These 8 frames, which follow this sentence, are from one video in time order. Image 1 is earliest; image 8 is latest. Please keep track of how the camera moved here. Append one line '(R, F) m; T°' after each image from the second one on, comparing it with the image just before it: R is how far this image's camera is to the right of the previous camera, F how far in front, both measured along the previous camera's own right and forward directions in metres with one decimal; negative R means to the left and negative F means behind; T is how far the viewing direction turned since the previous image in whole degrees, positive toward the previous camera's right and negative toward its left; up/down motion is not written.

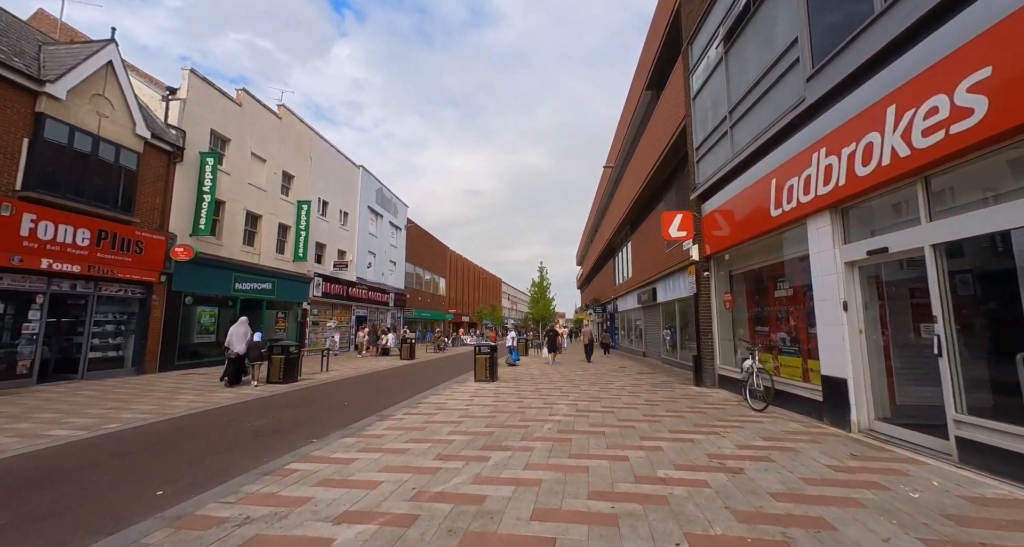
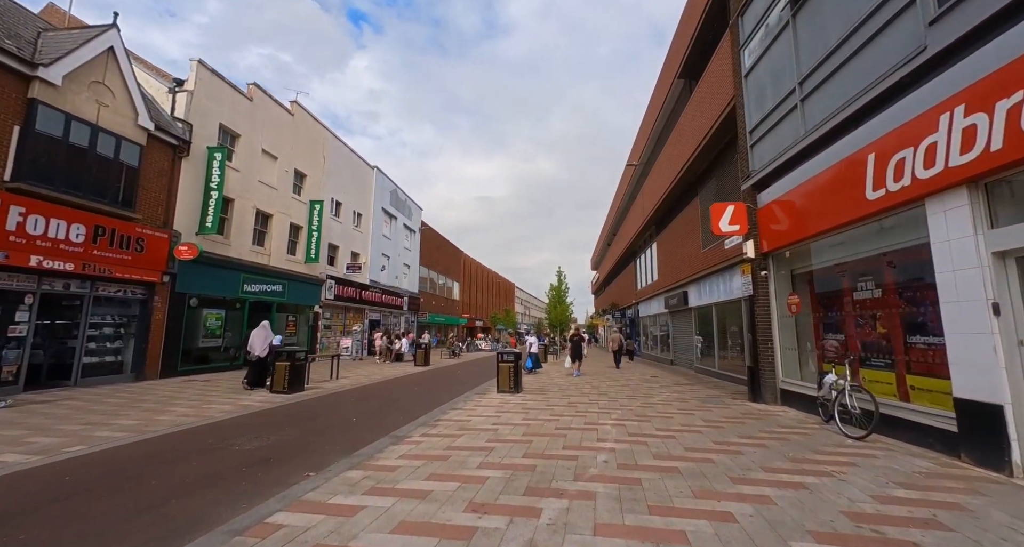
(-0.3, +1.1) m; -2°
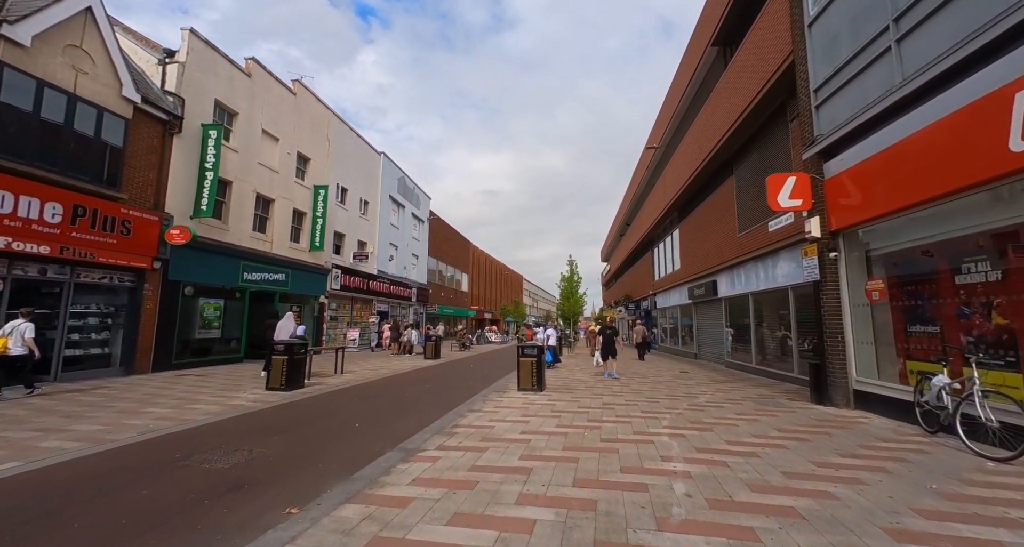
(-0.3, +1.2) m; -1°
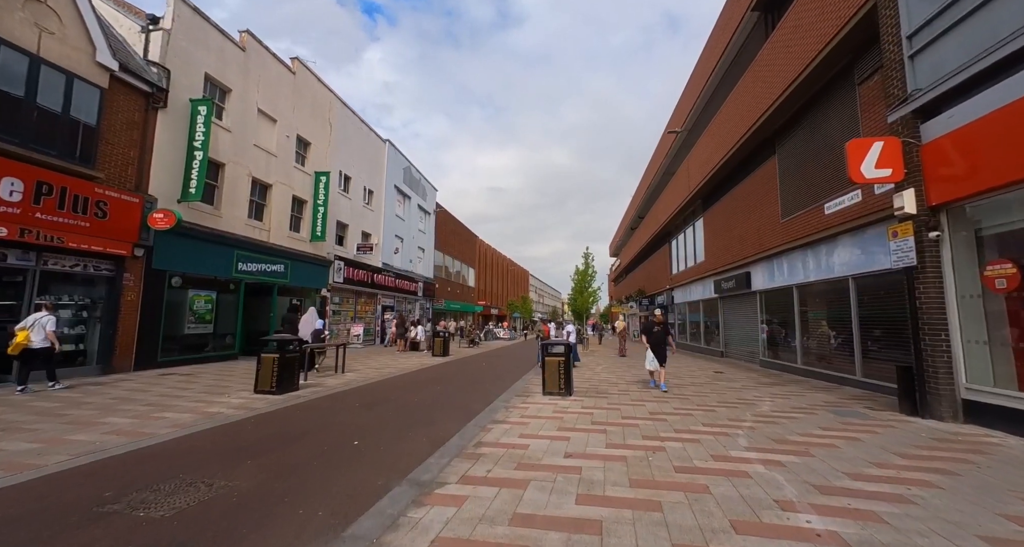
(-0.4, +1.3) m; -1°
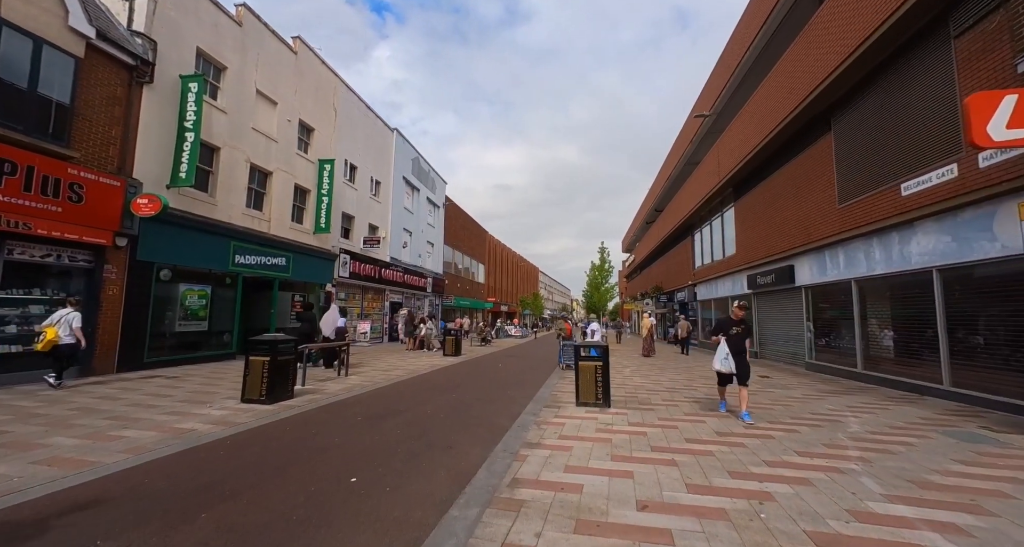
(-0.3, +1.2) m; -1°
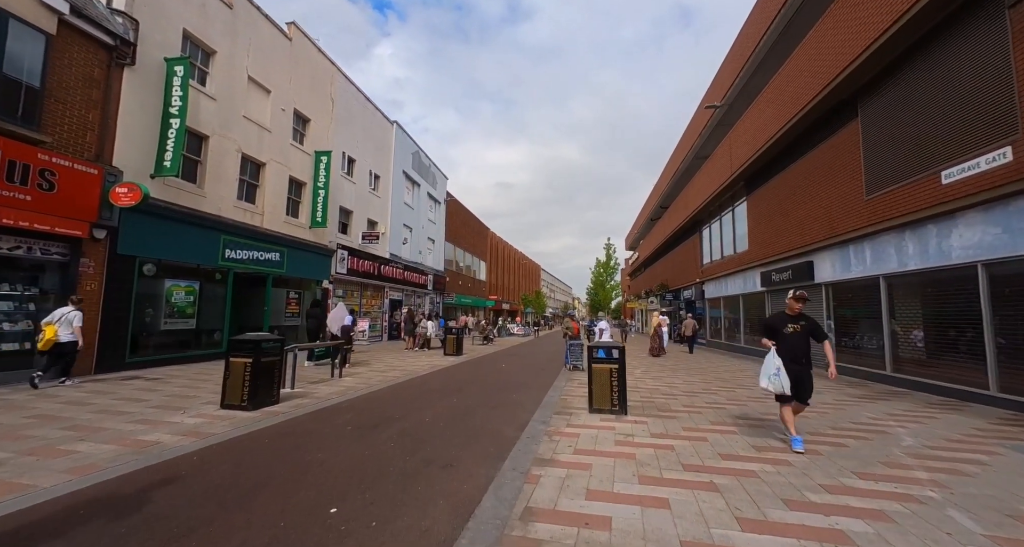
(-0.1, +0.7) m; 0°
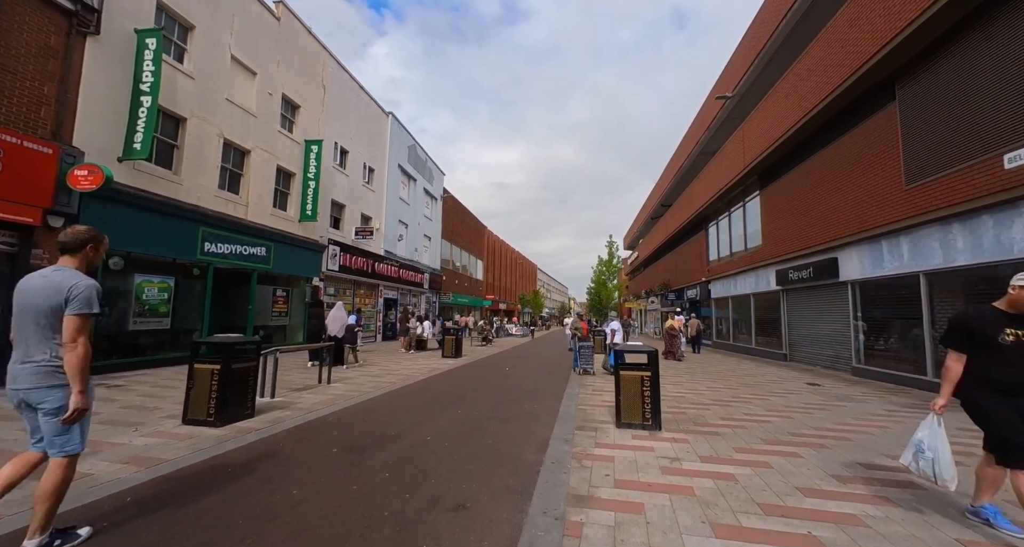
(-0.3, +1.0) m; +1°
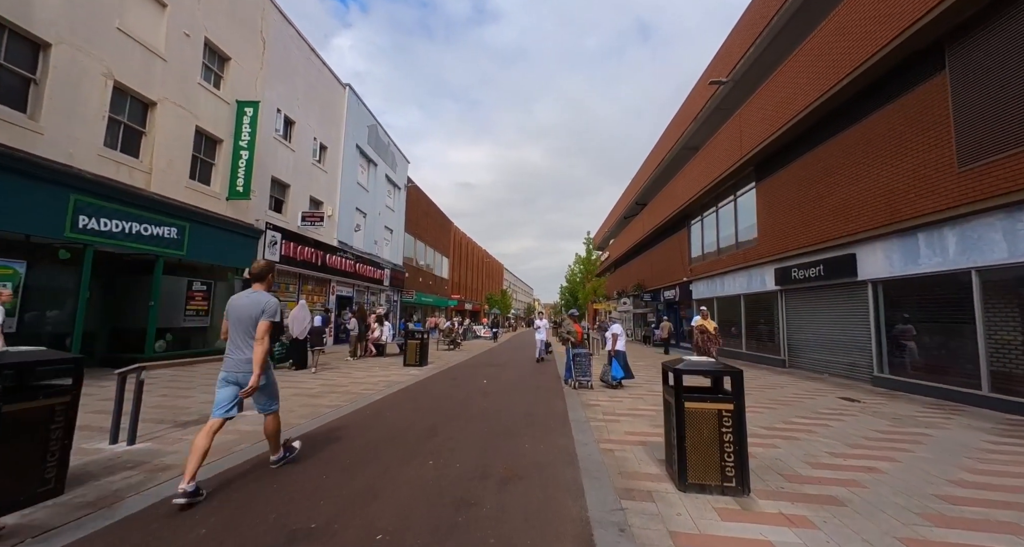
(-0.4, +2.2) m; +5°
